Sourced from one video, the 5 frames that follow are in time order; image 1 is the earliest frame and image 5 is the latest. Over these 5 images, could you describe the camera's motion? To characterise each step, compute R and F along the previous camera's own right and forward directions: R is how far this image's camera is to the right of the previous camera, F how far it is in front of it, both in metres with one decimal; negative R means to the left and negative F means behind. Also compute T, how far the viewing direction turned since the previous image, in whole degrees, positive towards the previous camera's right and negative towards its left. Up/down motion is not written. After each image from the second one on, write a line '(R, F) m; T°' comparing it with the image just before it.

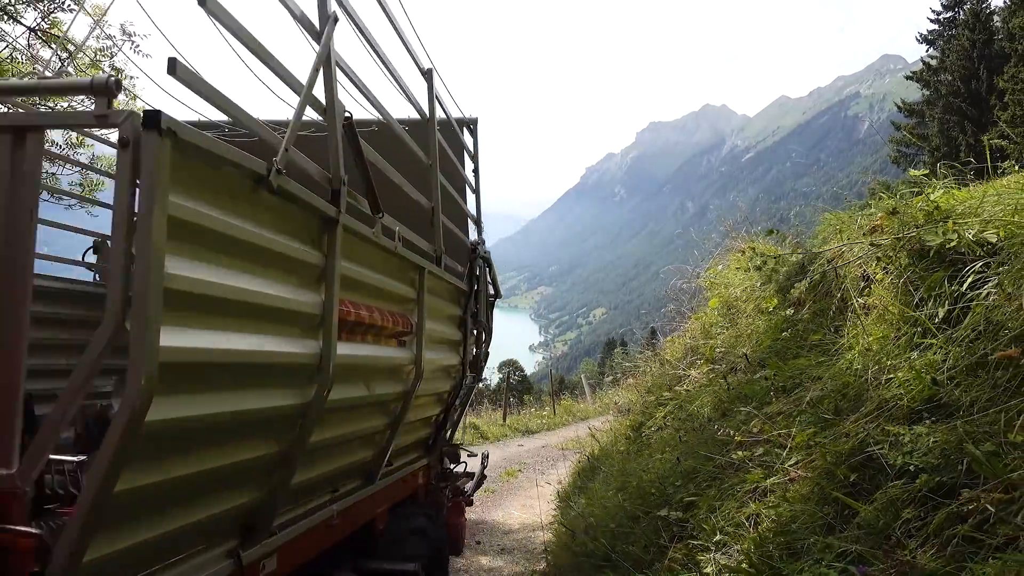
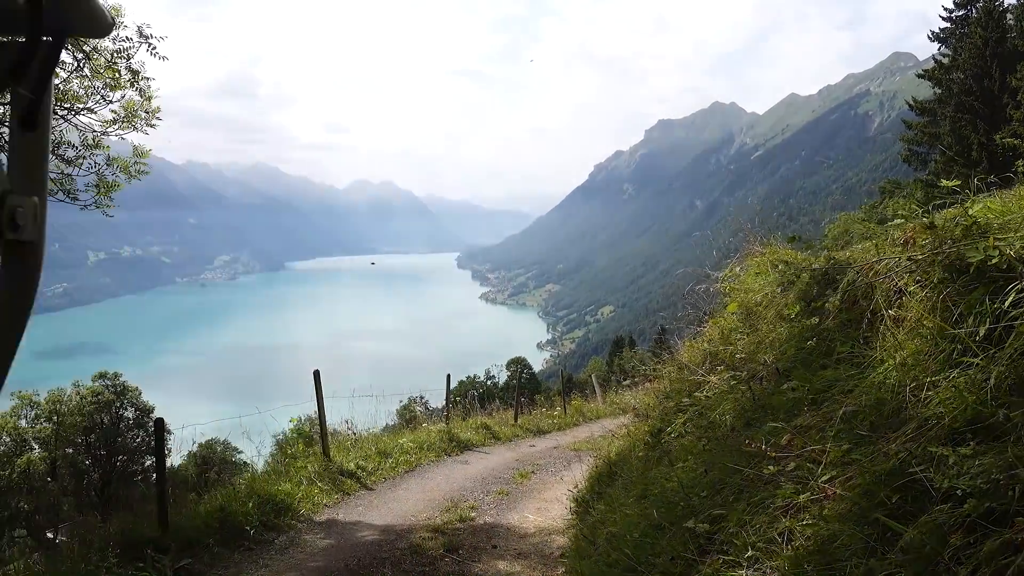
(-0.2, 0.0) m; -1°
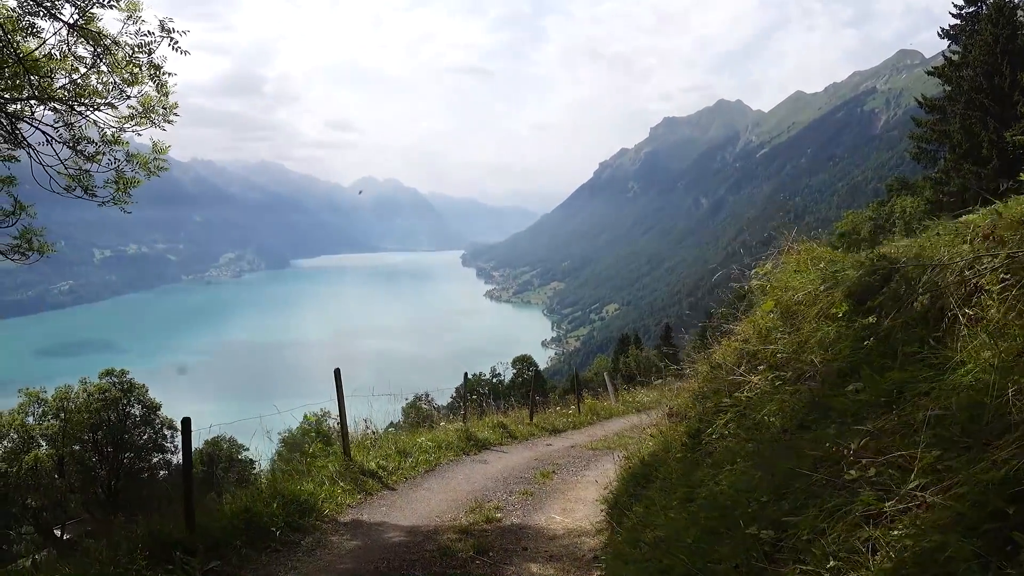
(-0.4, +0.2) m; 0°
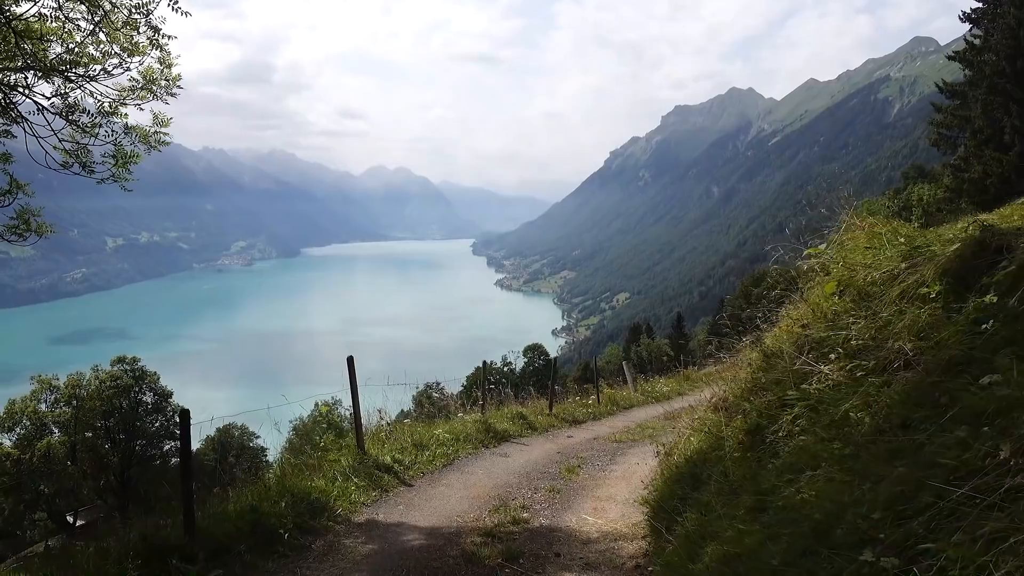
(-0.3, +0.8) m; -1°
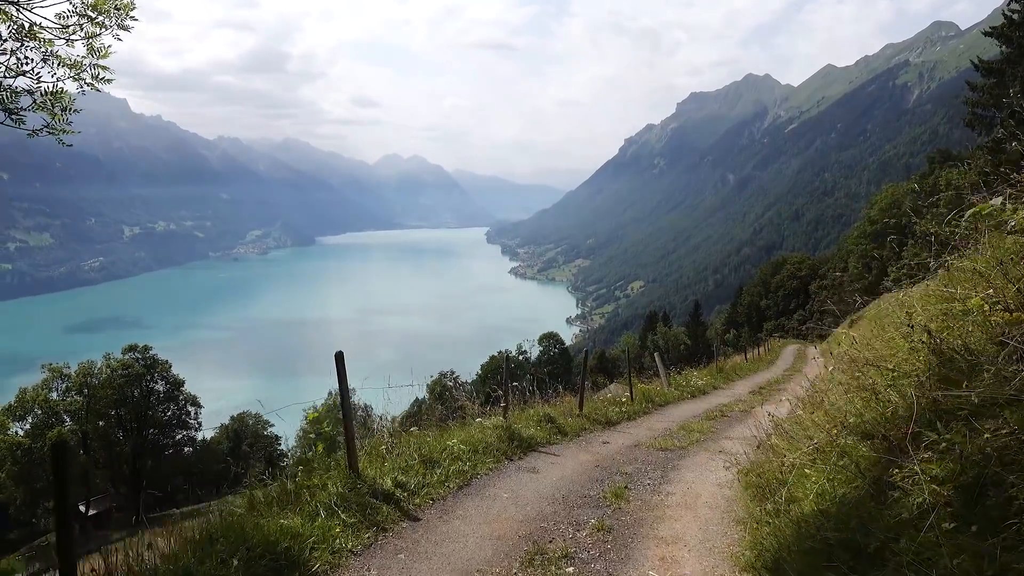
(-0.3, +2.3) m; -1°
